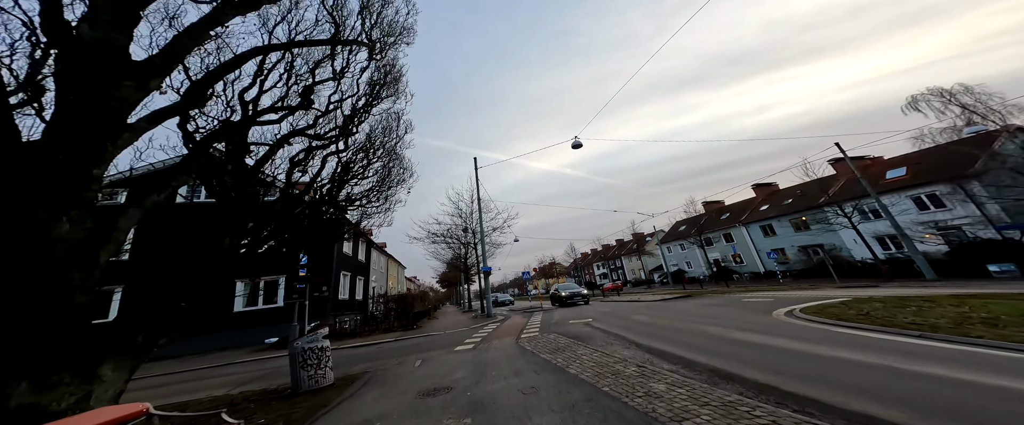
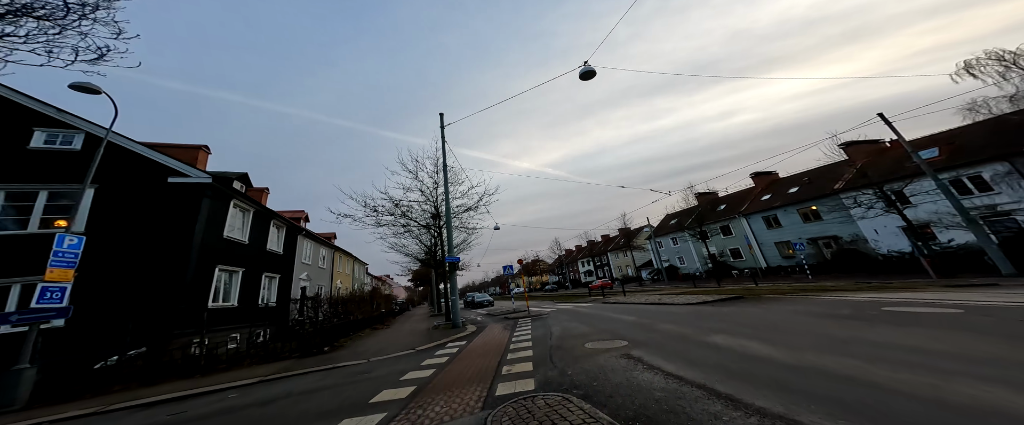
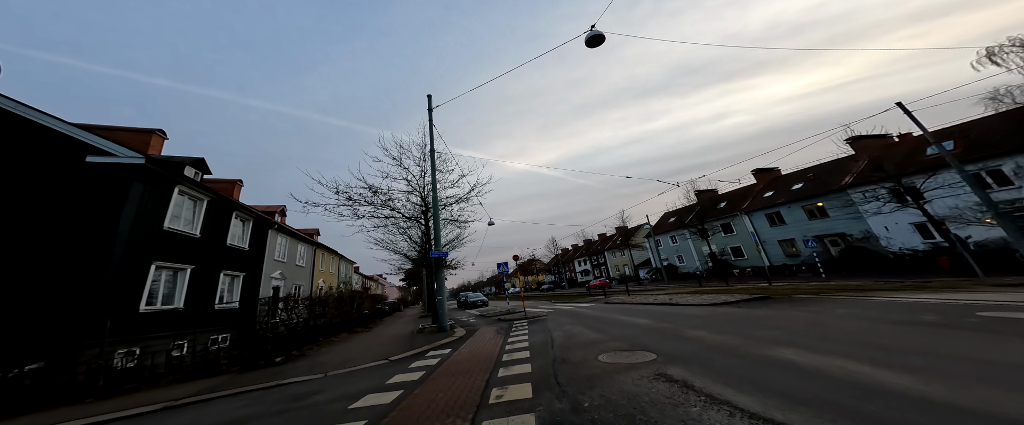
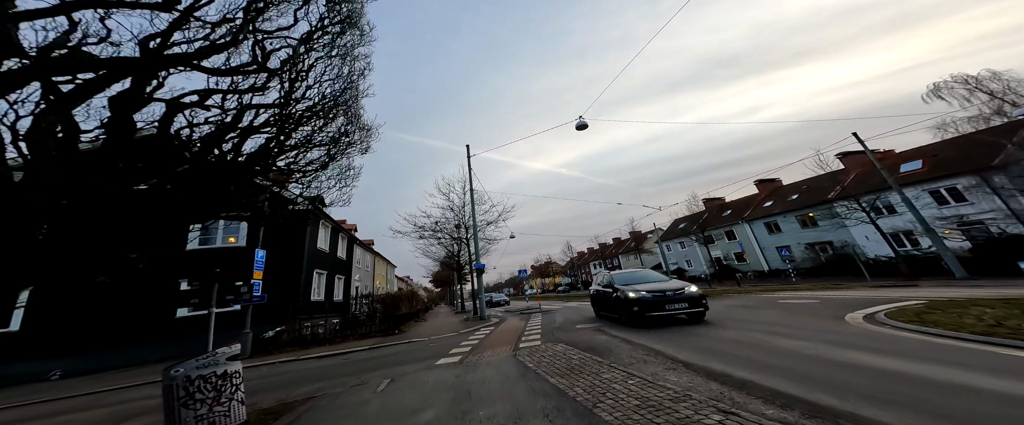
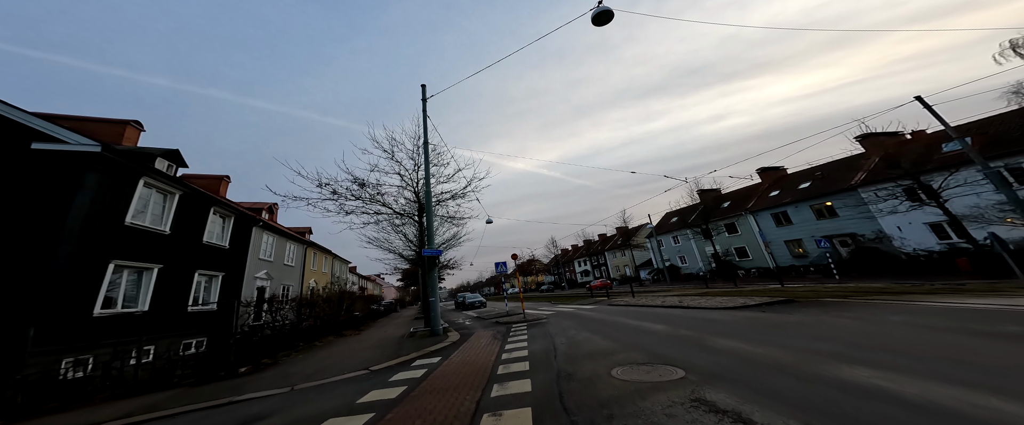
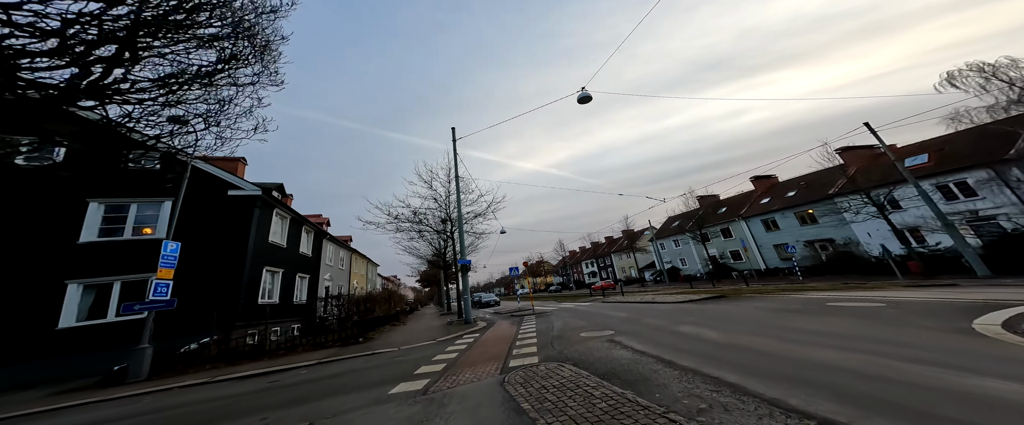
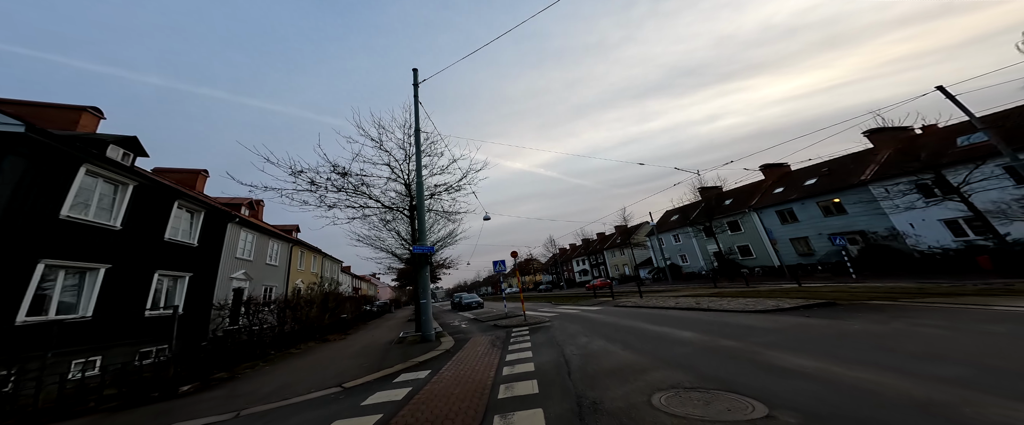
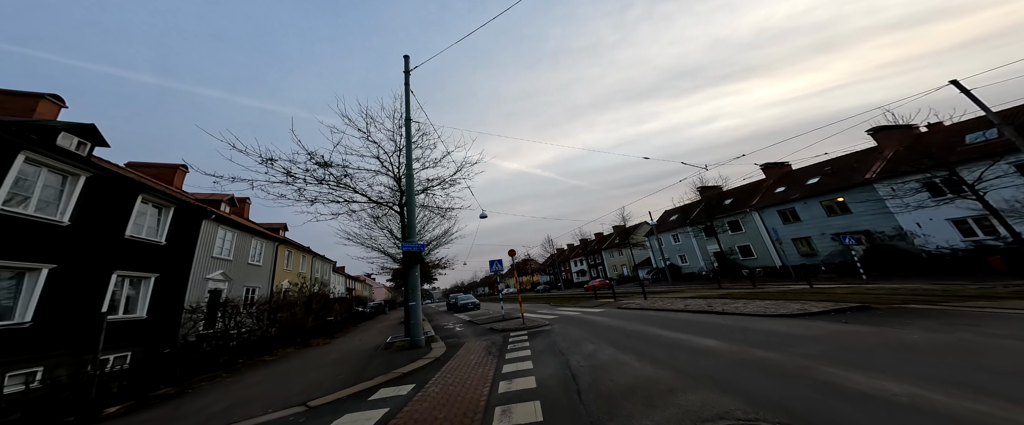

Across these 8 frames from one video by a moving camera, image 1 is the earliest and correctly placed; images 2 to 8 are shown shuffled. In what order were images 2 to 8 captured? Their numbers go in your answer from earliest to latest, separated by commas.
4, 6, 2, 3, 5, 7, 8
